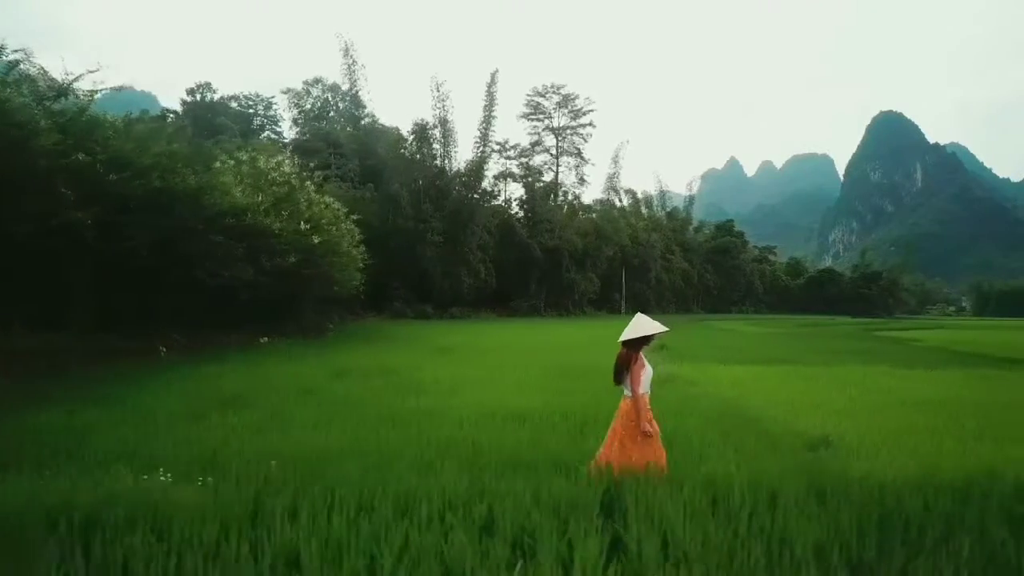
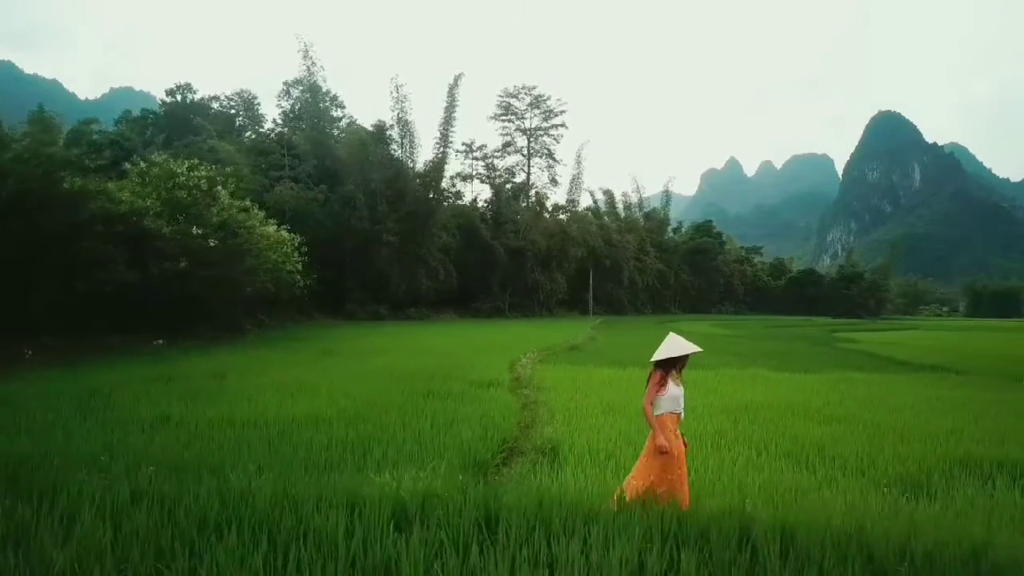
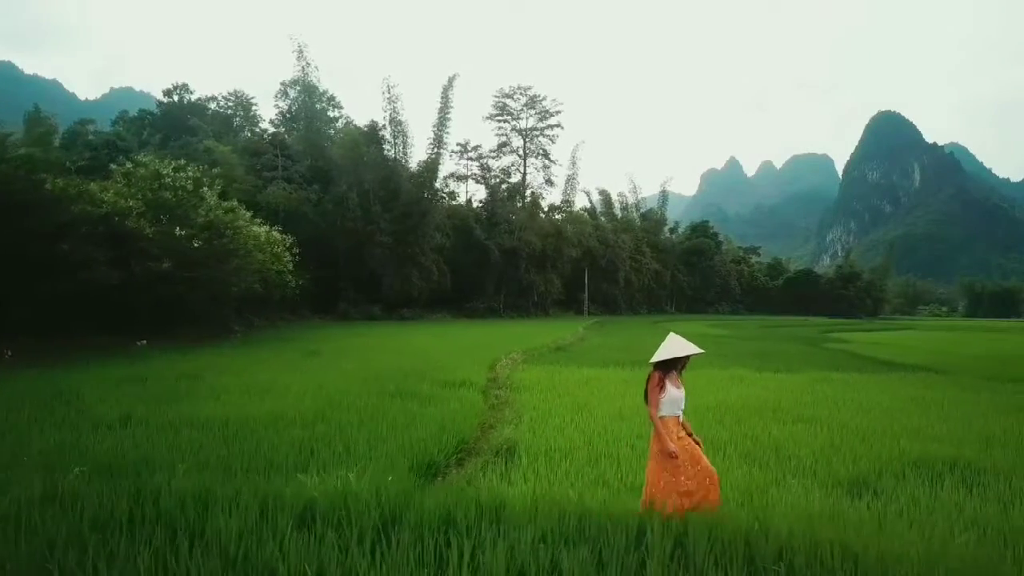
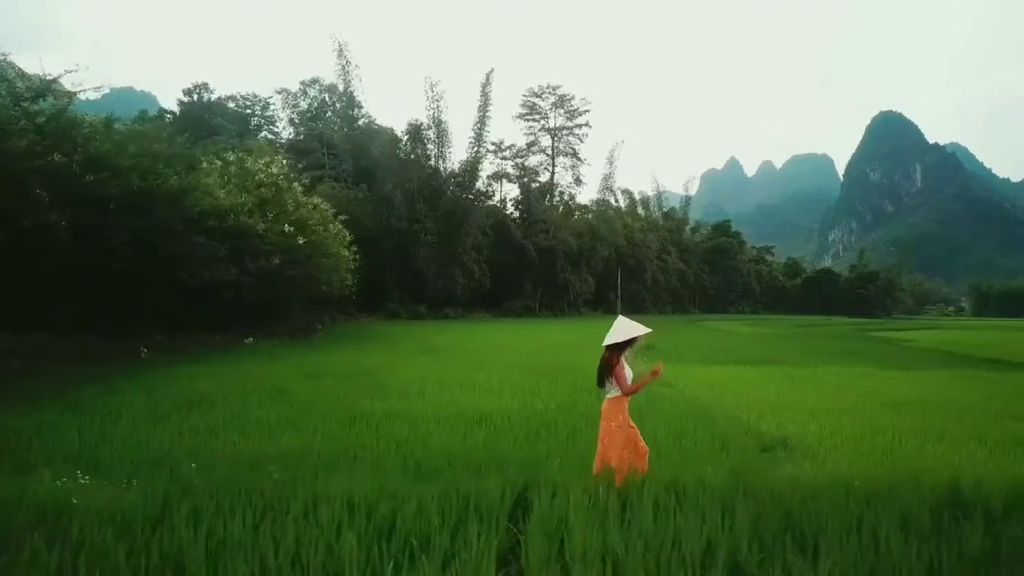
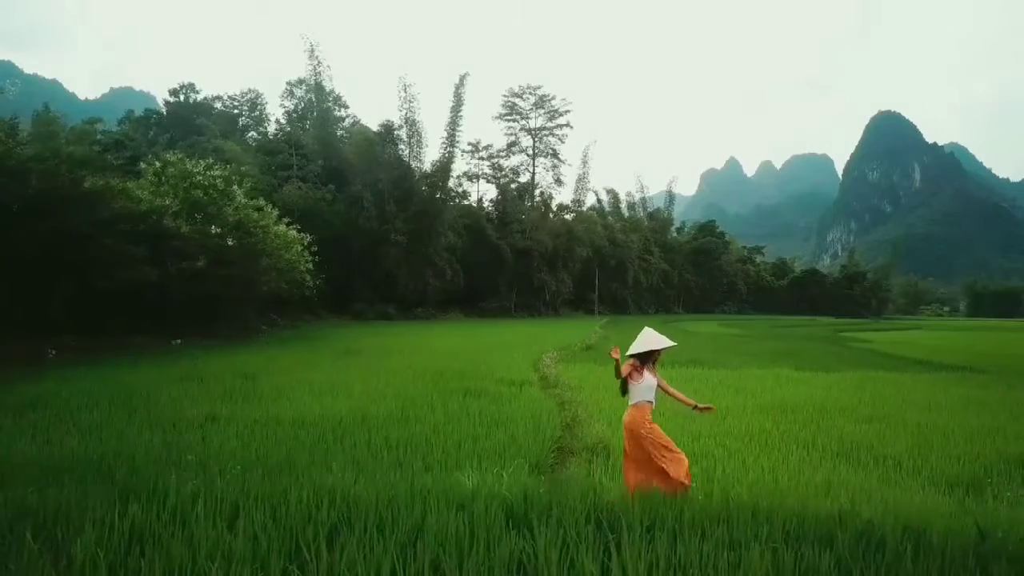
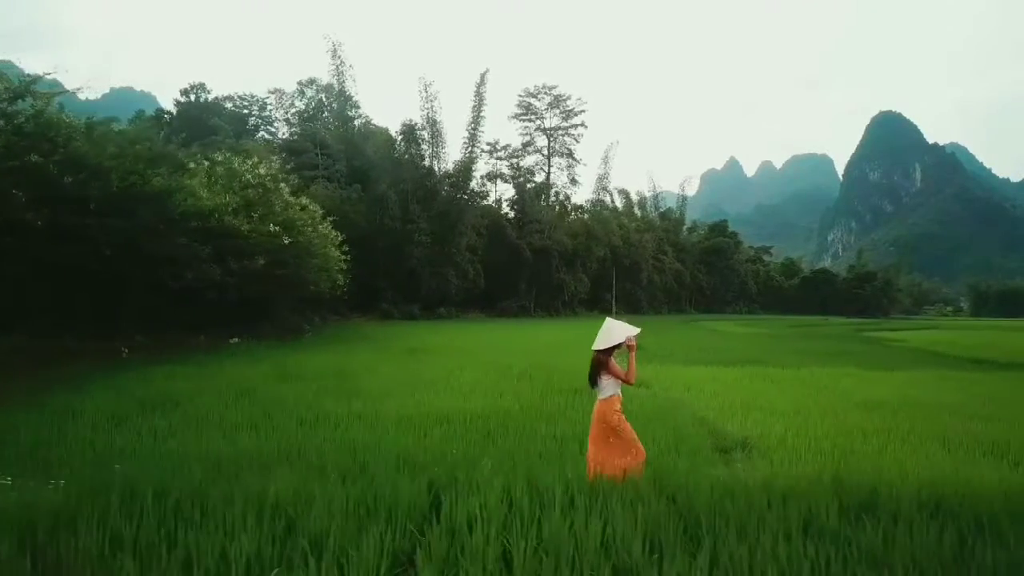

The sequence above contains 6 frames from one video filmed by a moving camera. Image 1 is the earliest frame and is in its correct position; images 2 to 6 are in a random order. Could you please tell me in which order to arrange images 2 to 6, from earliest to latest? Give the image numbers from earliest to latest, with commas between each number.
4, 6, 5, 2, 3
